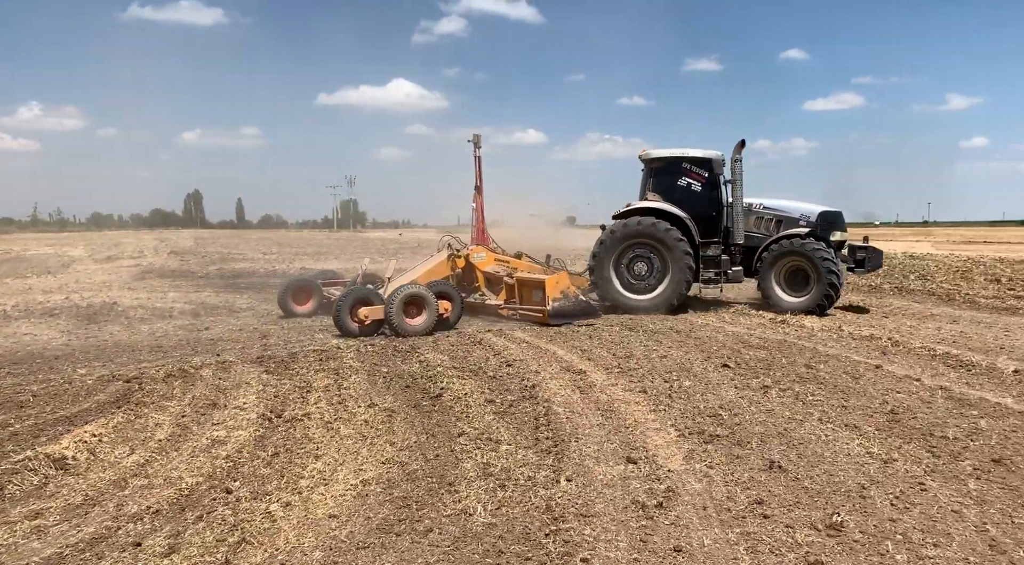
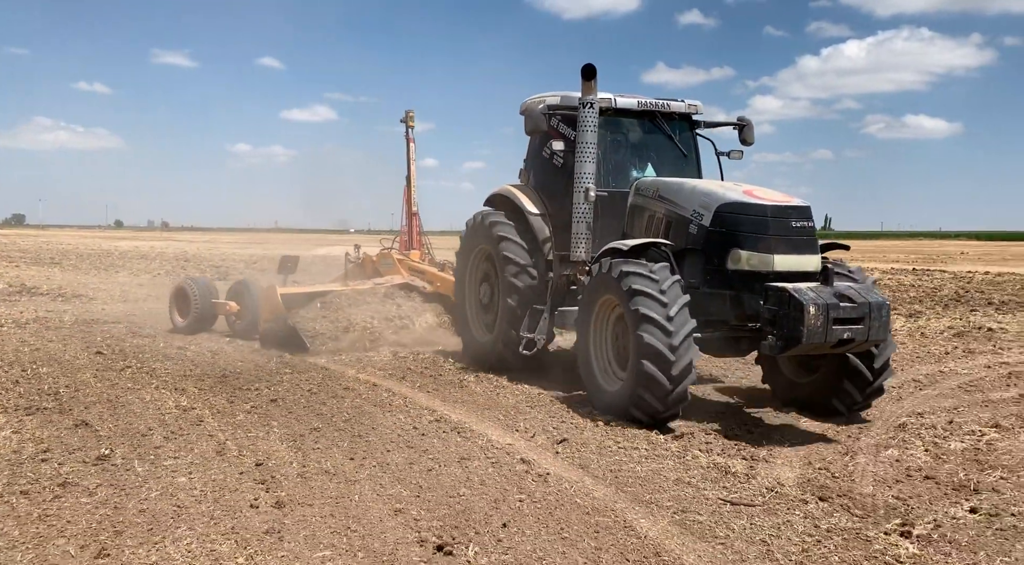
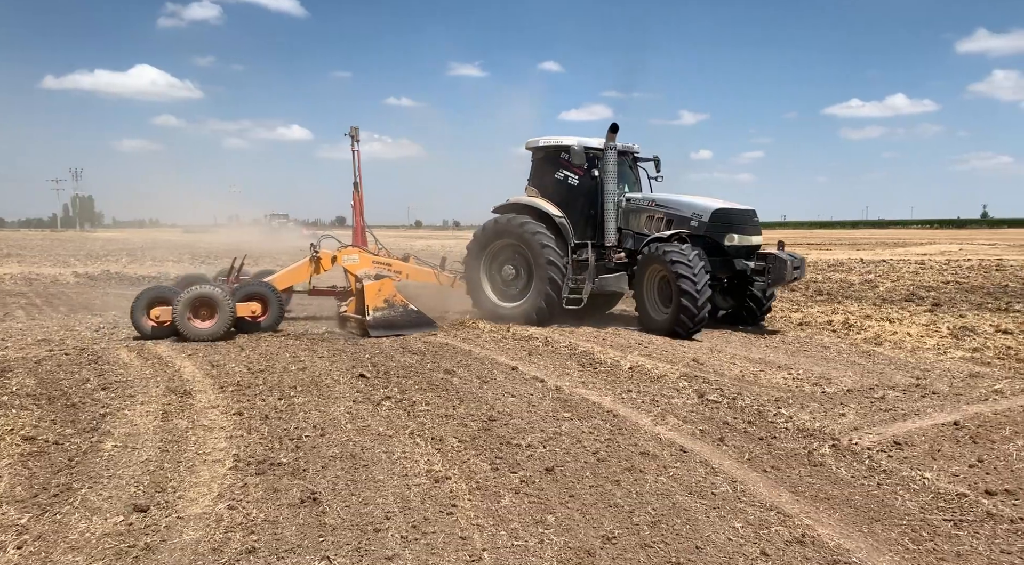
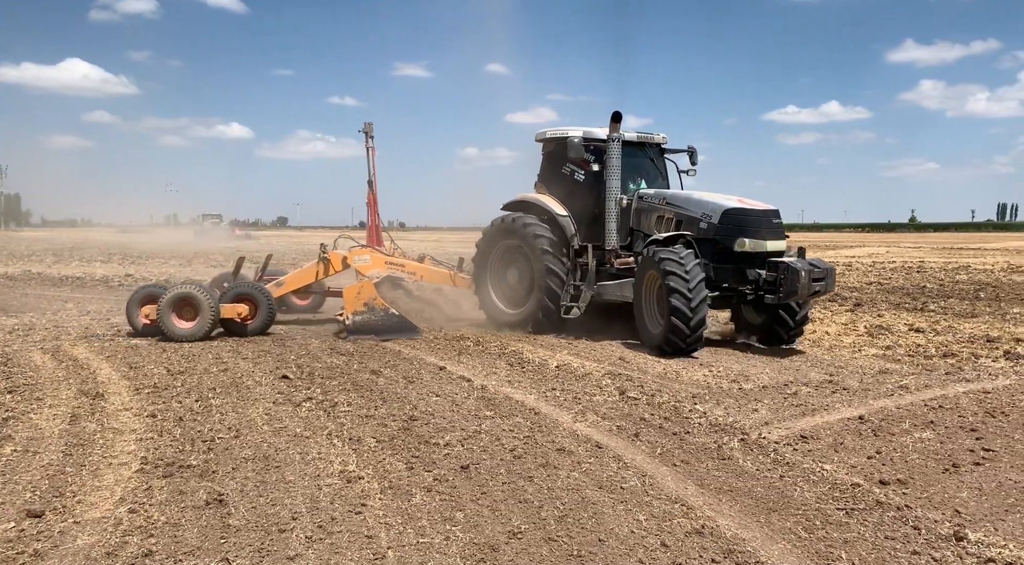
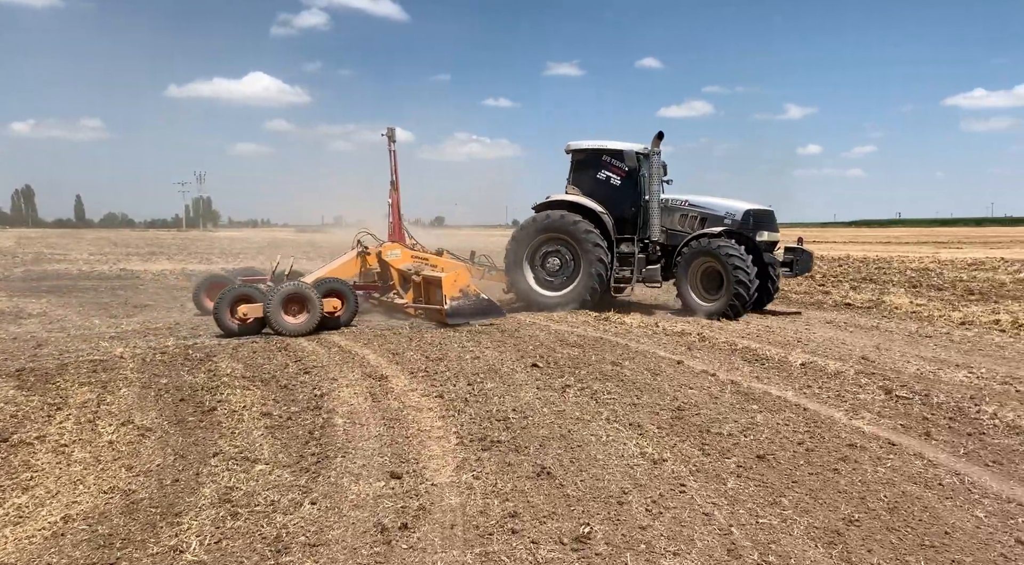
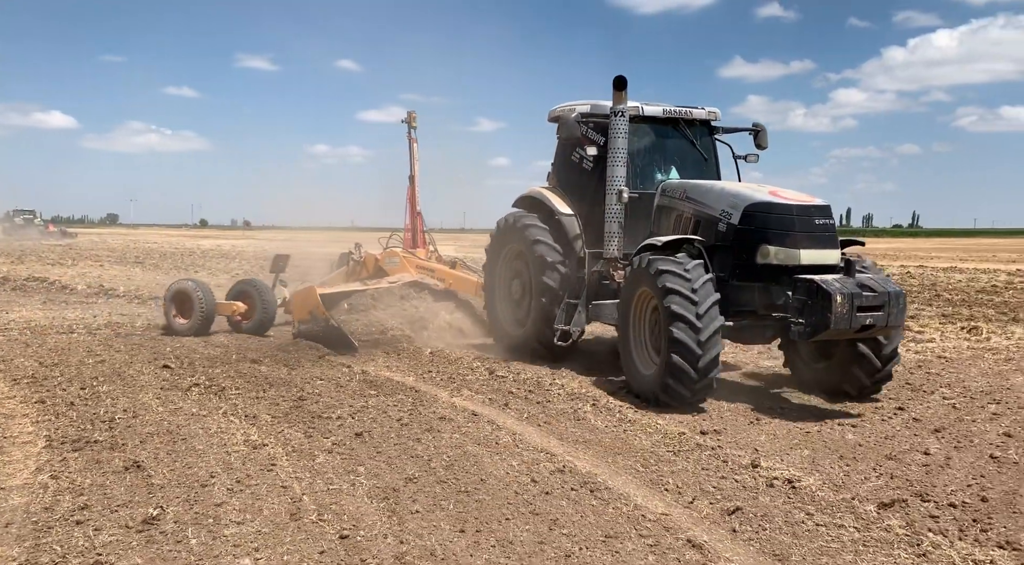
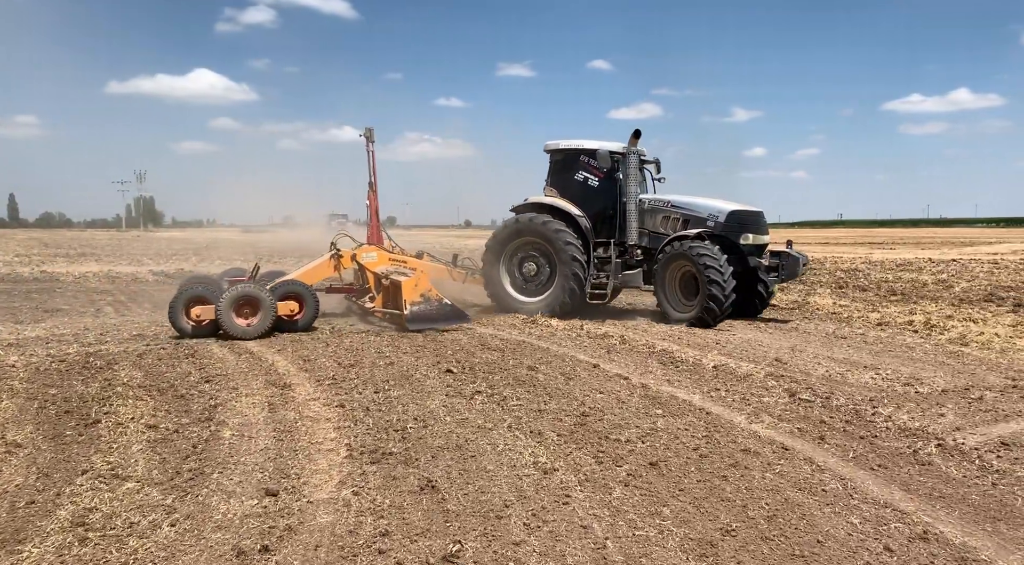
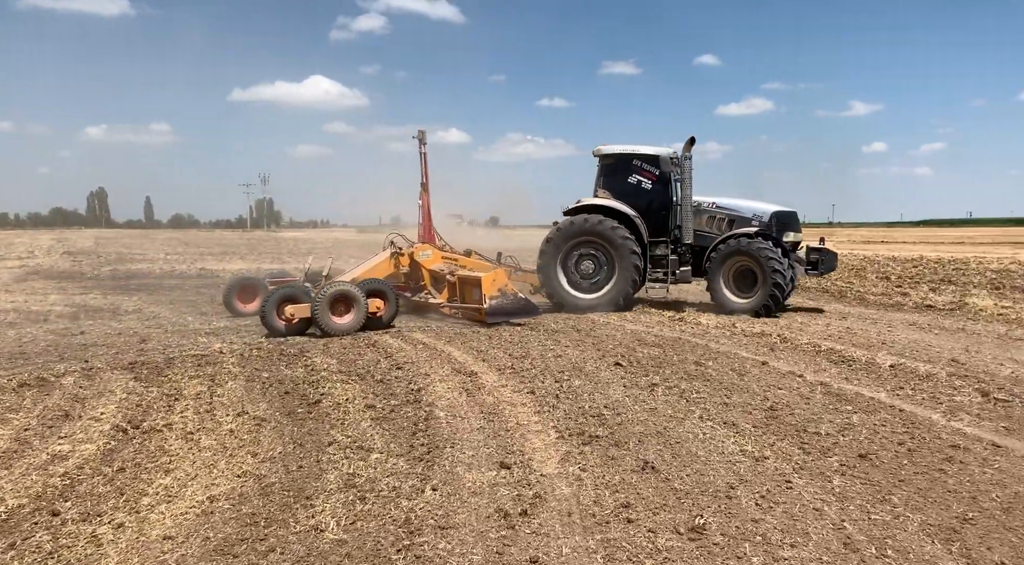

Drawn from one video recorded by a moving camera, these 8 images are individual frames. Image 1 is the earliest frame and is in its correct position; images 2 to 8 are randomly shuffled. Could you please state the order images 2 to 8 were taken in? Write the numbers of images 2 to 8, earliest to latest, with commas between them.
8, 5, 7, 3, 4, 6, 2
